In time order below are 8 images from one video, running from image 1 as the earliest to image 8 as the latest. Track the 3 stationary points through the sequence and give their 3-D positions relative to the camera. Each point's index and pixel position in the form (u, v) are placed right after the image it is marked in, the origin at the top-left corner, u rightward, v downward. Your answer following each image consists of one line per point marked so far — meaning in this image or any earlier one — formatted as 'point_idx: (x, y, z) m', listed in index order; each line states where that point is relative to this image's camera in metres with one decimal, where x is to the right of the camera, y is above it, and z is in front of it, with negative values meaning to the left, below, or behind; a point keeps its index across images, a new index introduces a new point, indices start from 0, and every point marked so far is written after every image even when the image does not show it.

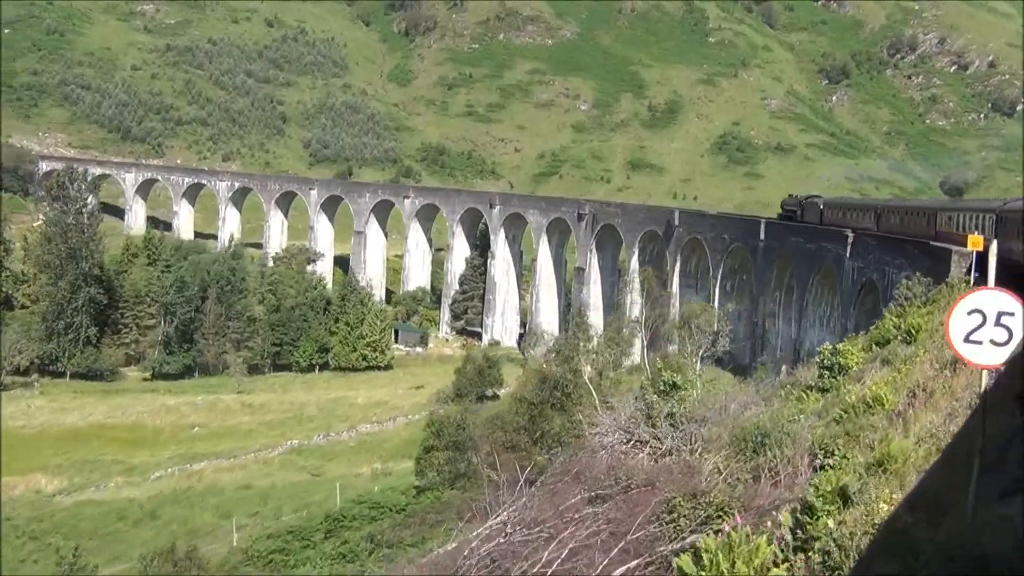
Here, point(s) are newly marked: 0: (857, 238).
0: (+5.5, +0.8, +20.0) m
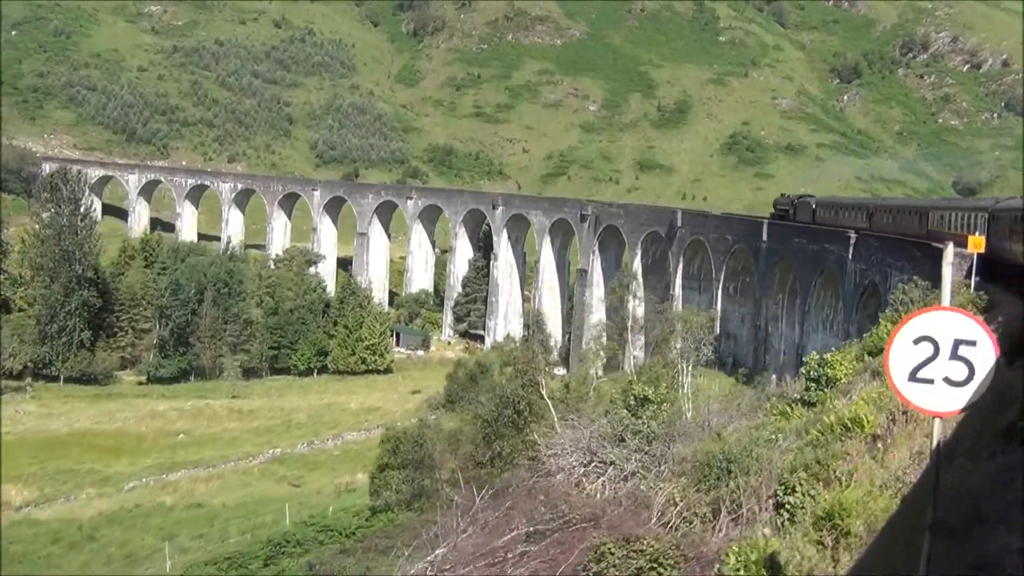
0: (+5.3, +0.8, +19.3) m
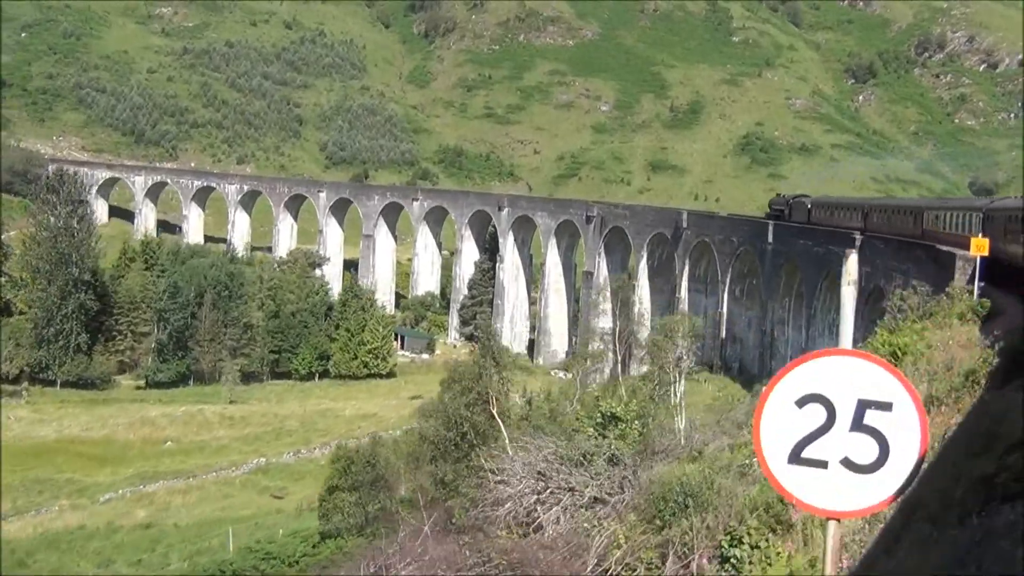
0: (+5.2, +0.7, +18.6) m
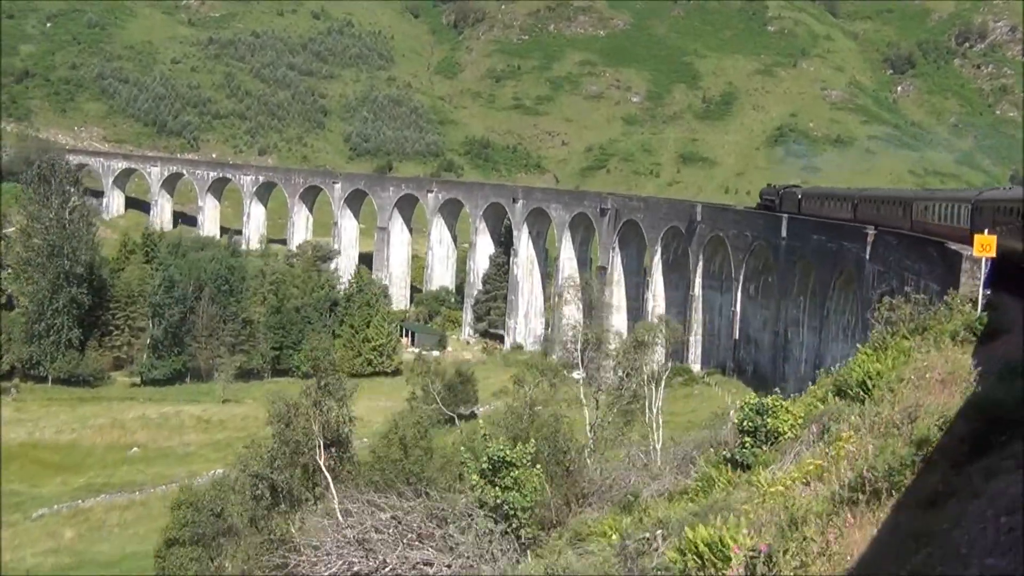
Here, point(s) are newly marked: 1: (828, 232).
0: (+4.9, +0.7, +16.9) m
1: (+4.9, +0.9, +19.3) m
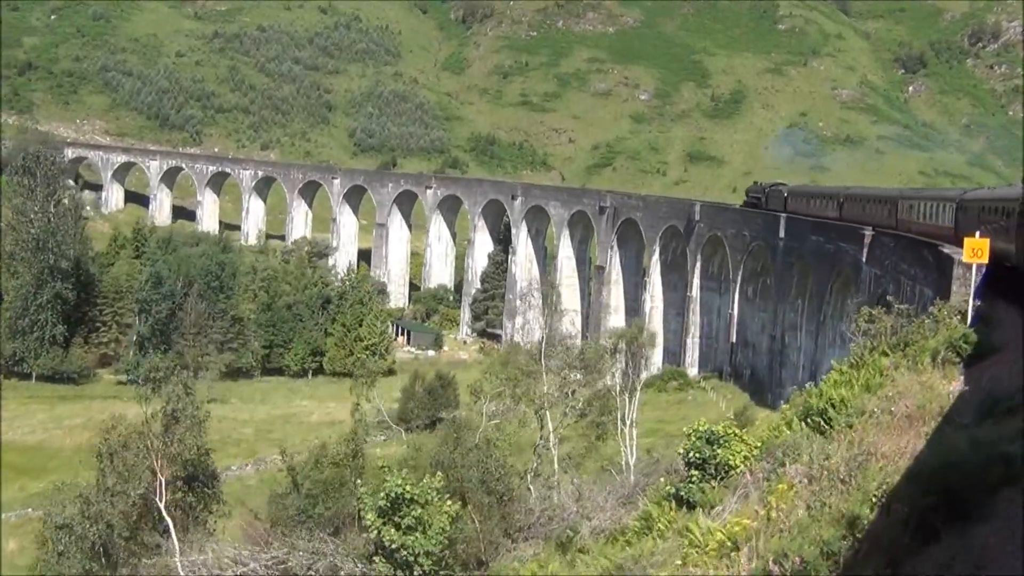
0: (+4.7, +0.7, +16.0) m
1: (+4.6, +0.8, +18.4) m
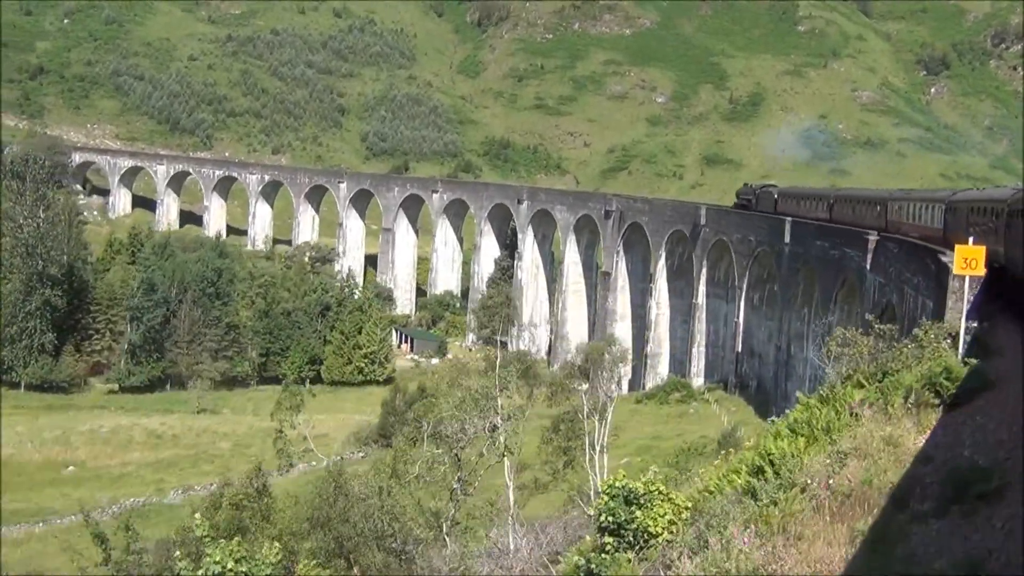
0: (+4.4, +0.5, +14.9) m
1: (+4.4, +0.7, +17.3) m
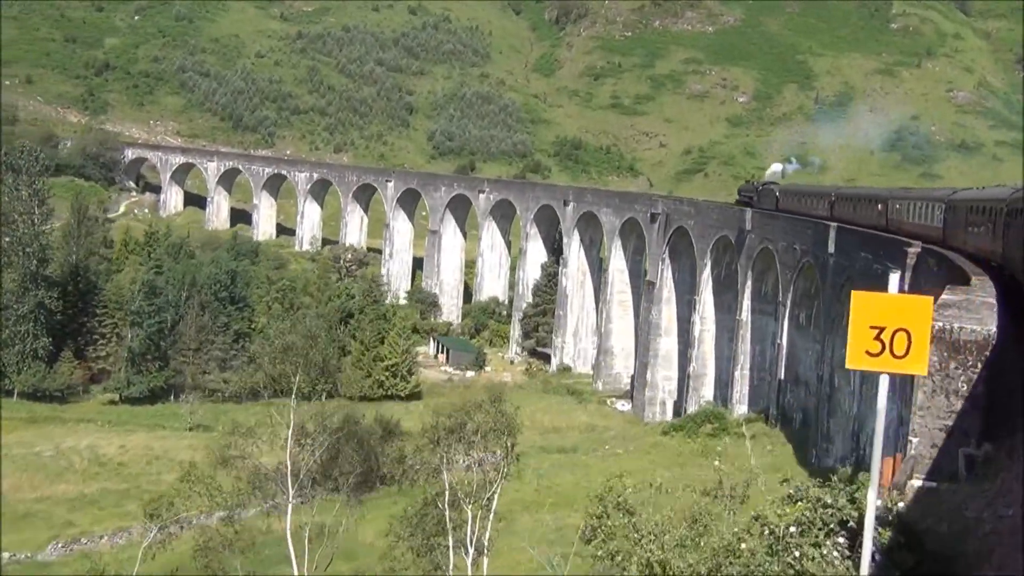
0: (+3.9, +0.3, +11.6) m
1: (+4.1, +0.5, +14.0) m
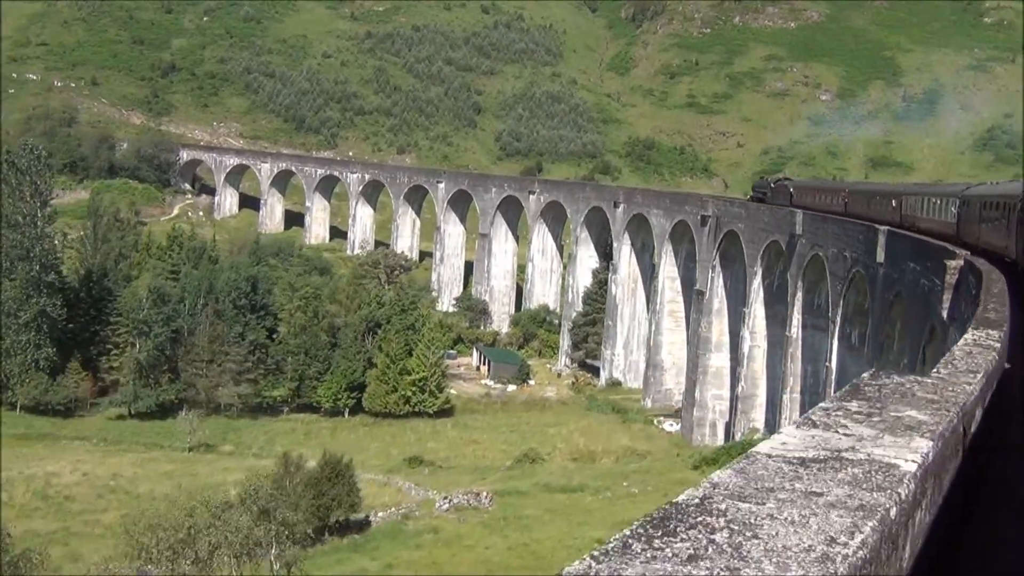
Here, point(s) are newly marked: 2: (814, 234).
0: (+3.3, +0.1, +8.8) m
1: (+3.7, +0.3, +11.2) m
2: (+4.7, +0.8, +19.4) m
